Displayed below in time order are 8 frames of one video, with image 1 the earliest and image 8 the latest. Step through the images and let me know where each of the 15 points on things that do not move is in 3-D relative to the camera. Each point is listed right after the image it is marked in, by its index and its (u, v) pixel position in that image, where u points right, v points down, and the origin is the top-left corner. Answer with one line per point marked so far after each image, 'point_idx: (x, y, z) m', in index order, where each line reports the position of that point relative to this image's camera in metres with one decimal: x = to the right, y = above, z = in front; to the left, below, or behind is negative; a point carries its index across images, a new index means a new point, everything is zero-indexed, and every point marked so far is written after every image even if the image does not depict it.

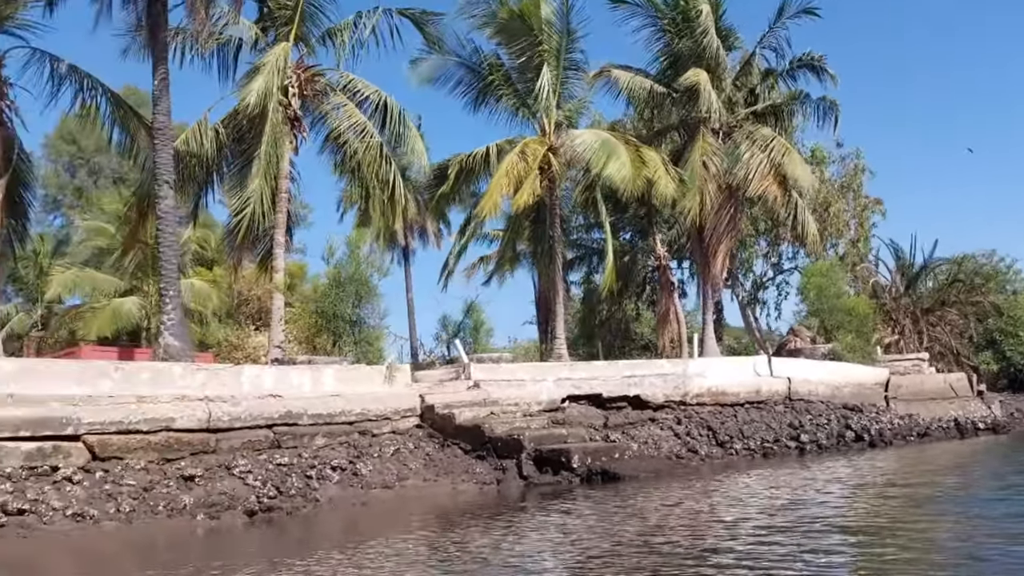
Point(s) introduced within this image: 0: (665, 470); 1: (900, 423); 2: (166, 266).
0: (+2.2, -2.7, +12.2) m
1: (+7.8, -2.7, +16.4) m
2: (-4.7, +0.3, +10.9) m
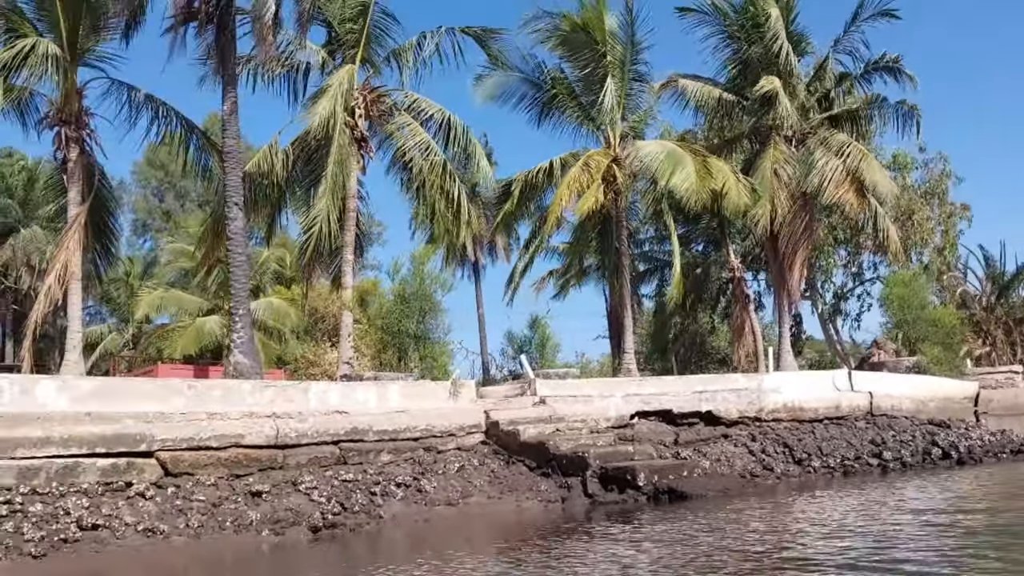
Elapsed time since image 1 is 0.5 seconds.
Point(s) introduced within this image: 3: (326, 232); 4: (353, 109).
0: (+3.2, -2.9, +11.8) m
1: (+9.2, -2.9, +15.5) m
2: (-3.9, 0.0, +11.2) m
3: (-3.3, +1.0, +13.8) m
4: (-2.9, +3.3, +14.5) m
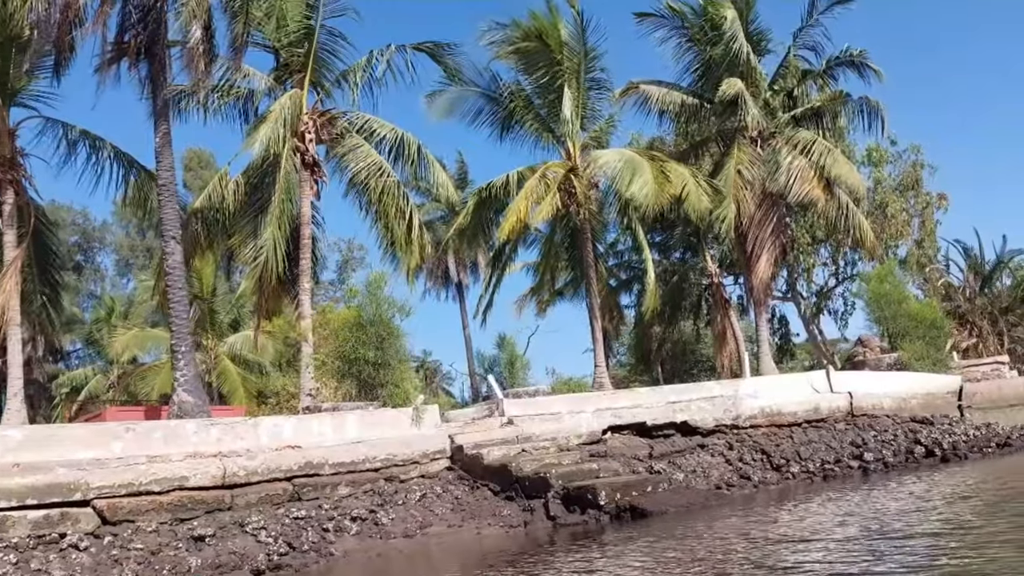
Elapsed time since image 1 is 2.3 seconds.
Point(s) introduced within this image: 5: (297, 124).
0: (+2.7, -3.0, +11.4) m
1: (+8.7, -2.7, +15.1) m
2: (-4.5, -0.5, +10.9) m
3: (-4.0, +0.5, +13.5) m
4: (-3.7, +2.7, +14.3) m
5: (-3.8, +2.9, +14.2) m
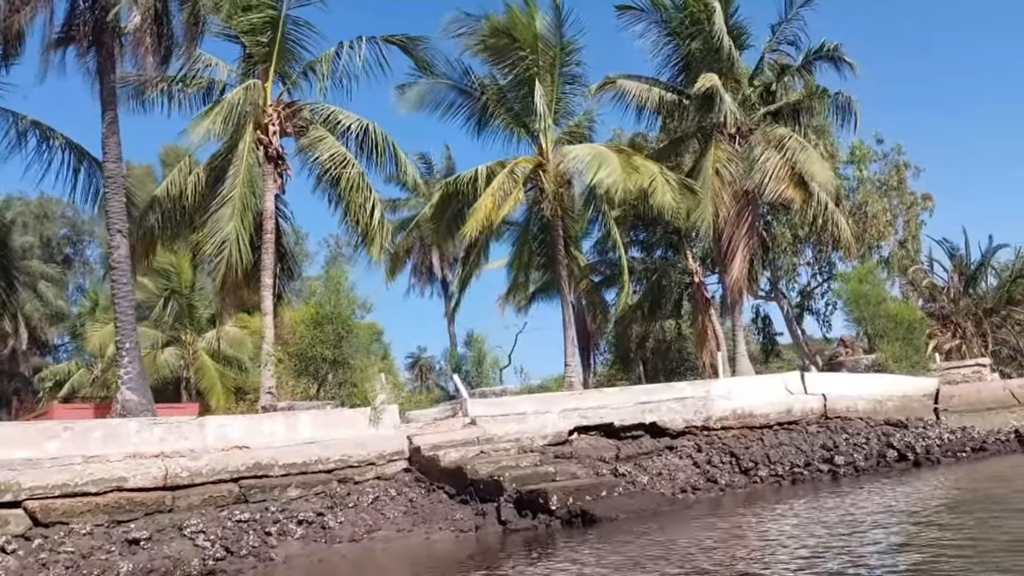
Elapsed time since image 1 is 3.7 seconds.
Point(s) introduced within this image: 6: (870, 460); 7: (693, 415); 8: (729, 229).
0: (+2.1, -3.0, +11.1) m
1: (+8.1, -2.8, +14.8) m
2: (-5.1, -0.4, +10.6) m
3: (-4.6, +0.6, +13.2) m
4: (-4.3, +2.8, +14.0) m
5: (-4.3, +3.0, +13.9) m
6: (+6.2, -3.0, +14.0) m
7: (+3.2, -2.2, +14.2) m
8: (+4.8, +1.3, +17.6) m
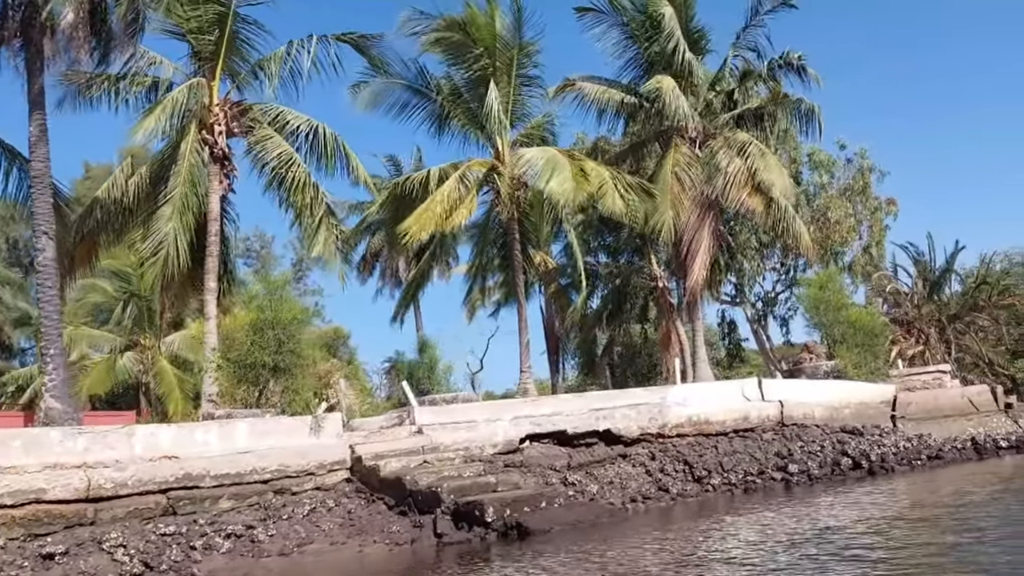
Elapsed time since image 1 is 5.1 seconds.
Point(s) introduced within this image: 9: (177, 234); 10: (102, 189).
0: (+1.4, -3.0, +10.9) m
1: (+7.2, -2.9, +14.7) m
2: (-5.8, -0.4, +10.2) m
3: (-5.4, +0.5, +12.8) m
4: (-5.1, +2.7, +13.6) m
5: (-5.2, +2.9, +13.6) m
6: (+5.4, -3.1, +13.9) m
7: (+2.3, -2.3, +14.0) m
8: (+3.9, +1.2, +17.5) m
9: (-5.3, +0.8, +12.7) m
10: (-6.9, +1.7, +13.7) m
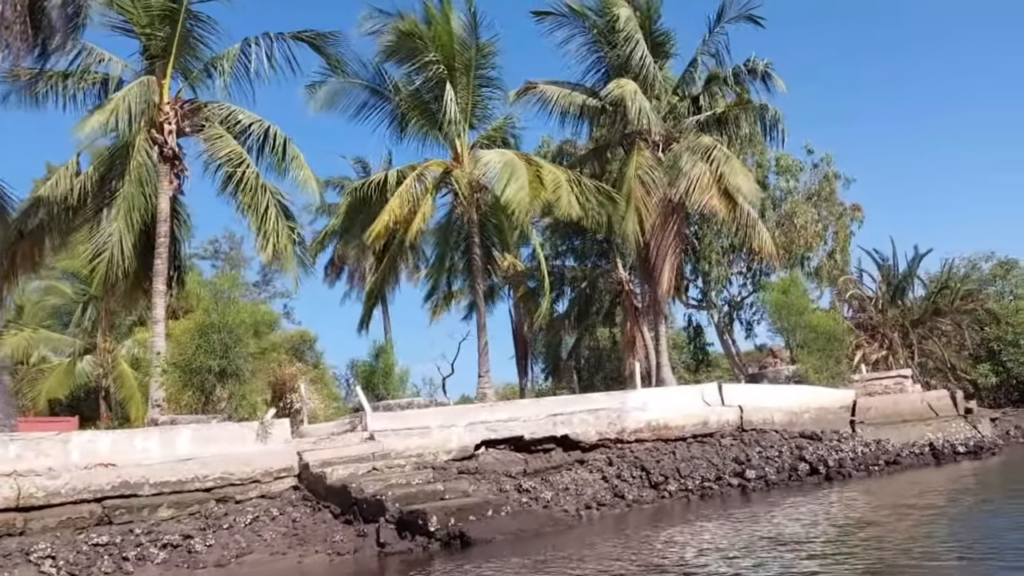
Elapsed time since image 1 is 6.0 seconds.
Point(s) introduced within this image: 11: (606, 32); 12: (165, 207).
0: (+0.7, -3.1, +10.7) m
1: (+6.4, -3.0, +14.7) m
2: (-6.5, -0.5, +9.9) m
3: (-6.1, +0.5, +12.5) m
4: (-5.8, +2.7, +13.3) m
5: (-5.9, +2.8, +13.3) m
6: (+4.6, -3.2, +13.8) m
7: (+1.6, -2.4, +13.8) m
8: (+3.0, +1.1, +17.4) m
9: (-6.0, +0.8, +12.4) m
10: (-7.6, +1.6, +13.3) m
11: (+2.1, +5.6, +17.5) m
12: (-5.8, +1.3, +13.4) m
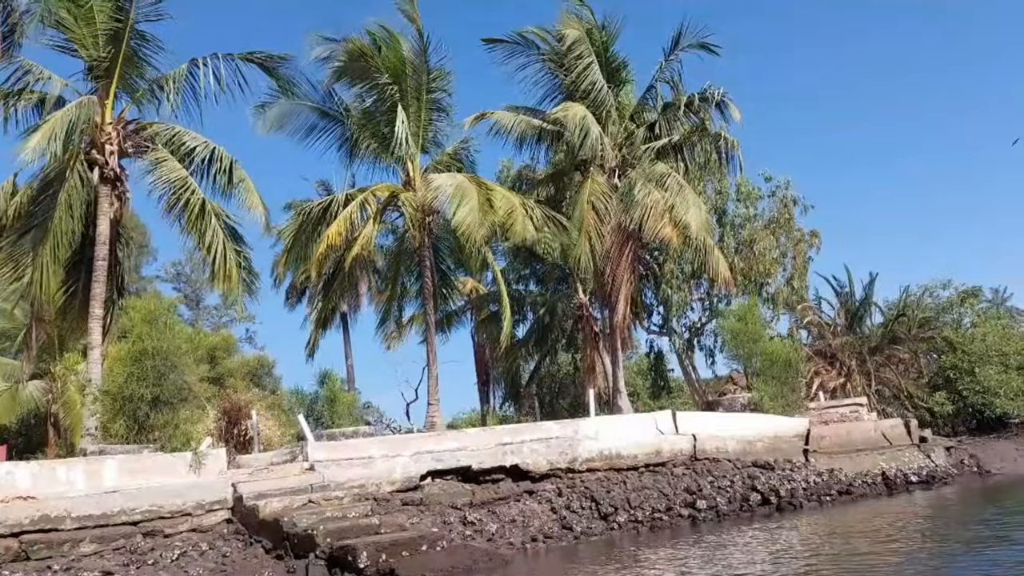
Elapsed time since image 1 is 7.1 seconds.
0: (-0.1, -3.4, +10.4) m
1: (+5.5, -3.5, +14.6) m
2: (-7.2, -0.8, +9.4) m
3: (-6.9, +0.1, +12.1) m
4: (-6.6, +2.3, +13.0) m
5: (-6.7, +2.5, +12.9) m
6: (+3.8, -3.6, +13.6) m
7: (+0.7, -2.8, +13.6) m
8: (+2.1, +0.5, +17.3) m
9: (-6.8, +0.4, +12.0) m
10: (-8.5, +1.2, +12.9) m
11: (+1.1, +5.0, +17.5) m
12: (-6.6, +0.9, +13.0) m
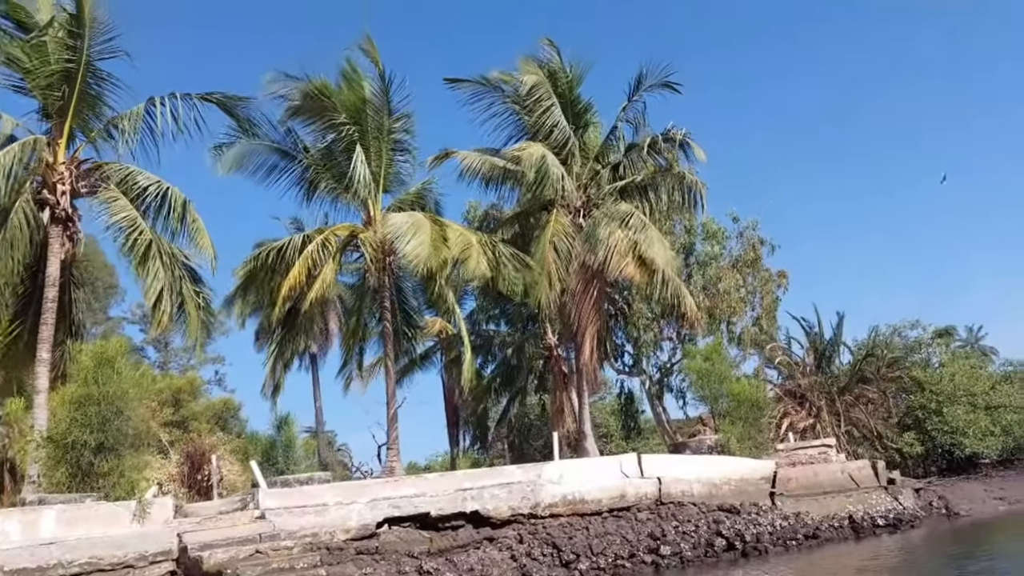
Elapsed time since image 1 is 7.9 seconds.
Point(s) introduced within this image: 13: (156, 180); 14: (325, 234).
0: (-0.7, -4.0, +10.1) m
1: (+4.9, -4.2, +14.3) m
2: (-7.8, -1.2, +9.0) m
3: (-7.5, -0.5, +11.8) m
4: (-7.3, +1.6, +12.8) m
5: (-7.3, +1.8, +12.7) m
6: (+3.1, -4.3, +13.4) m
7: (+0.1, -3.5, +13.3) m
8: (+1.3, -0.4, +17.2) m
9: (-7.4, -0.2, +11.7) m
10: (-9.1, +0.6, +12.6) m
11: (+0.4, +4.1, +17.6) m
12: (-7.2, +0.3, +12.7) m
13: (-5.9, +1.8, +13.4) m
14: (-3.2, +0.9, +14.2) m
